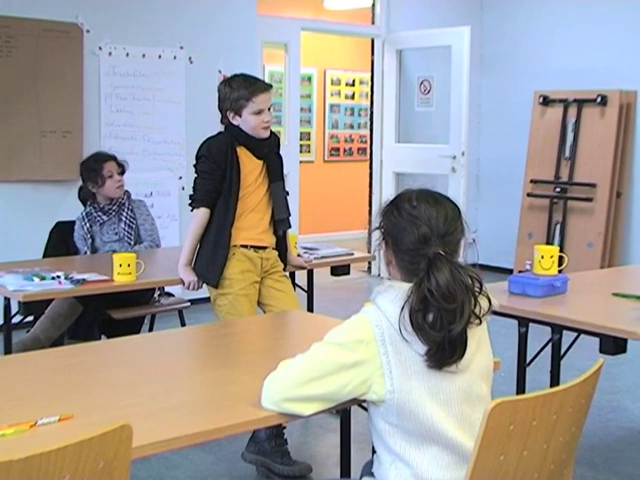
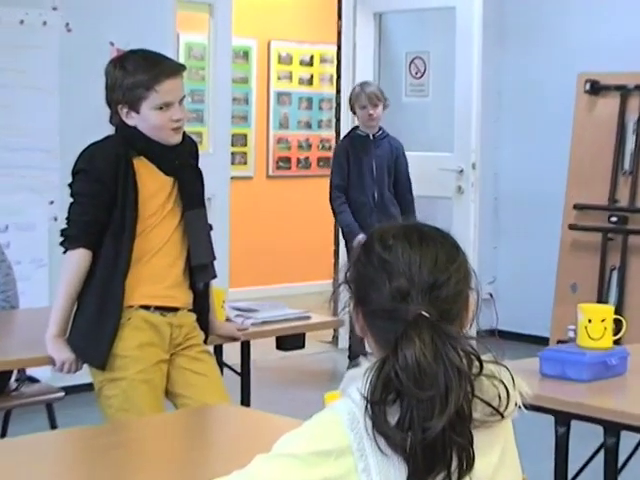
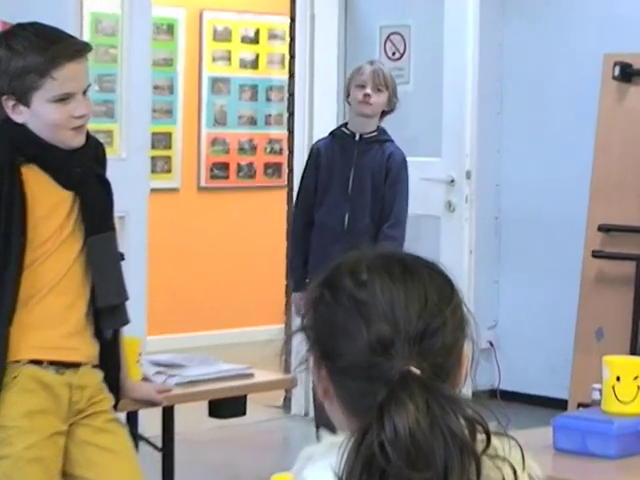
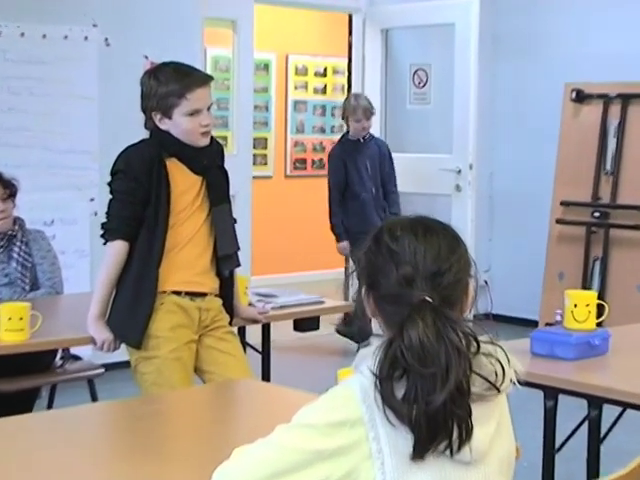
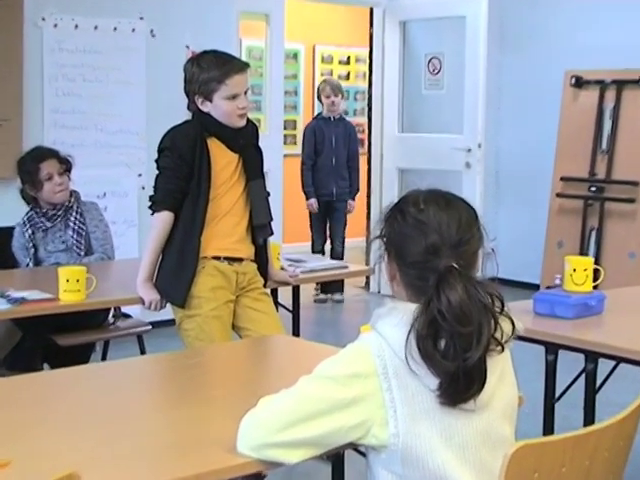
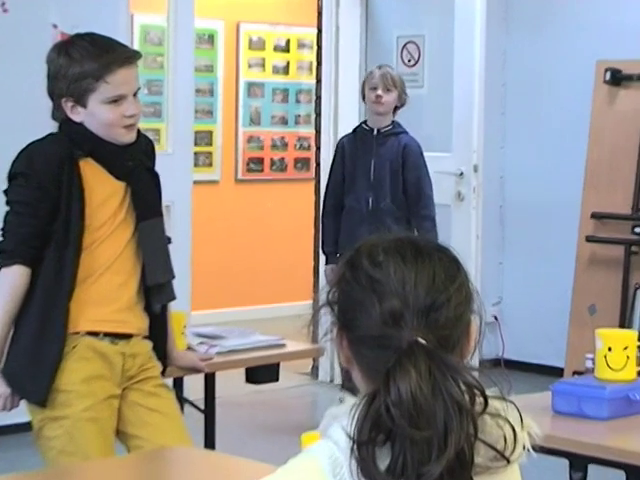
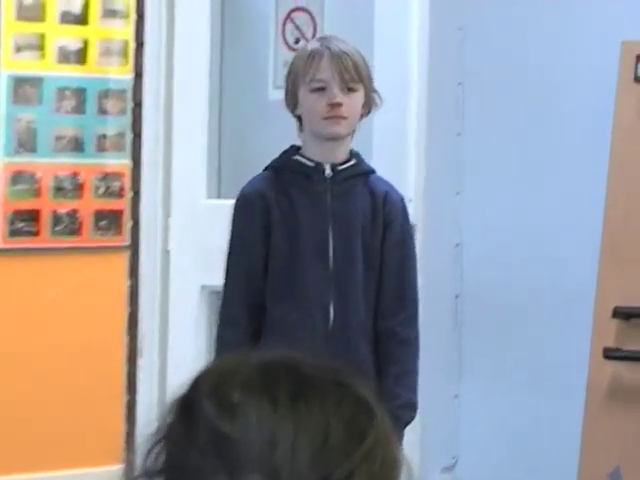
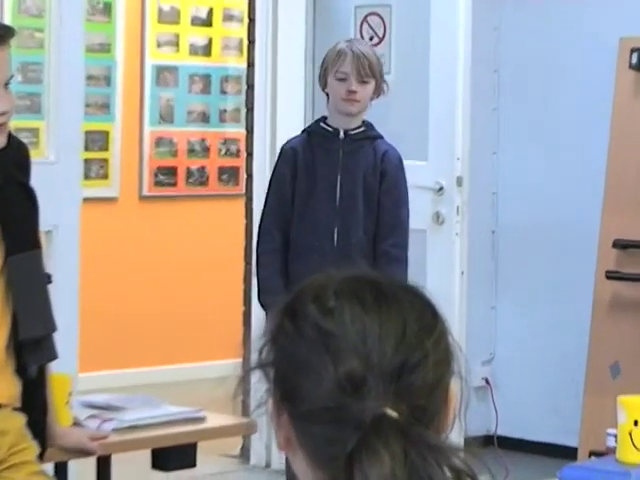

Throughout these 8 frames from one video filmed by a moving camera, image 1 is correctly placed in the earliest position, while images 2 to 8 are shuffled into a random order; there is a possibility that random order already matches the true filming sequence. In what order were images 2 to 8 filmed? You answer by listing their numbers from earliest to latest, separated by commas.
5, 4, 2, 6, 3, 8, 7
